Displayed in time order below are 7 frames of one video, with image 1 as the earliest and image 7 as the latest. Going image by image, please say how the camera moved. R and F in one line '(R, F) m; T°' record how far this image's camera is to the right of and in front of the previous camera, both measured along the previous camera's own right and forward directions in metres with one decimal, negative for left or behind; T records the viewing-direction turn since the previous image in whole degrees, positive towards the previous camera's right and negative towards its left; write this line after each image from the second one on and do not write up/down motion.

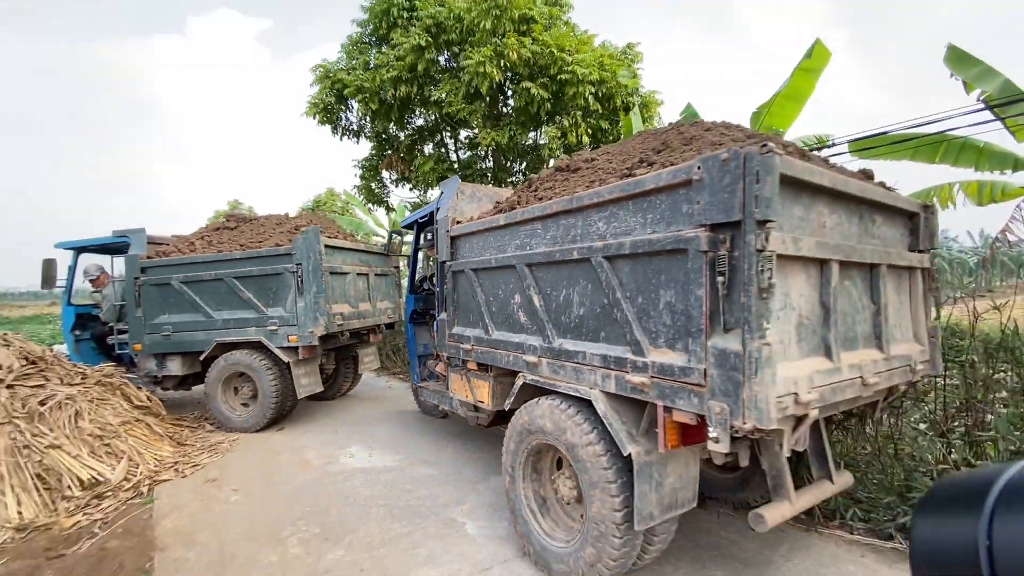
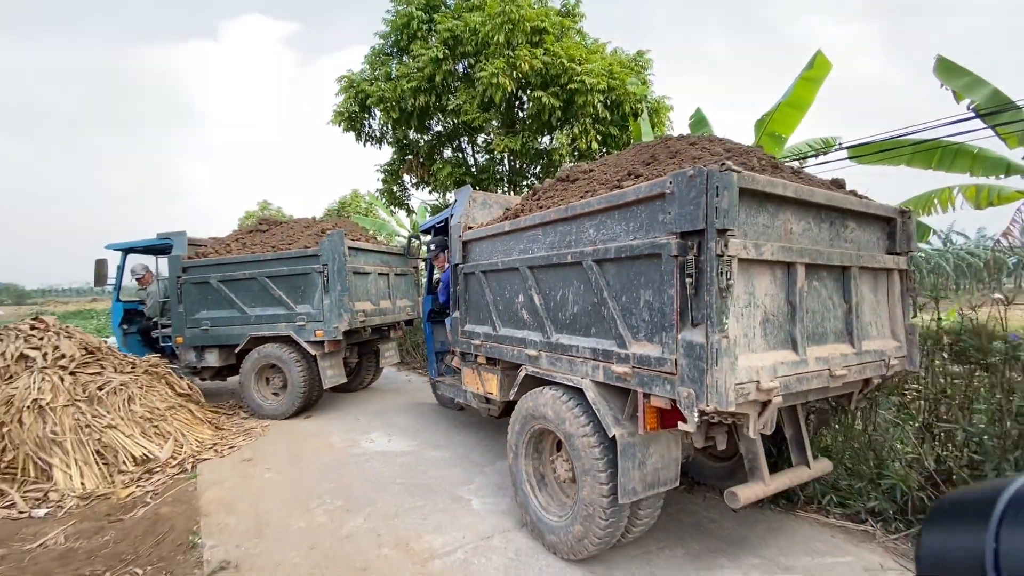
(+0.1, -0.3) m; -3°
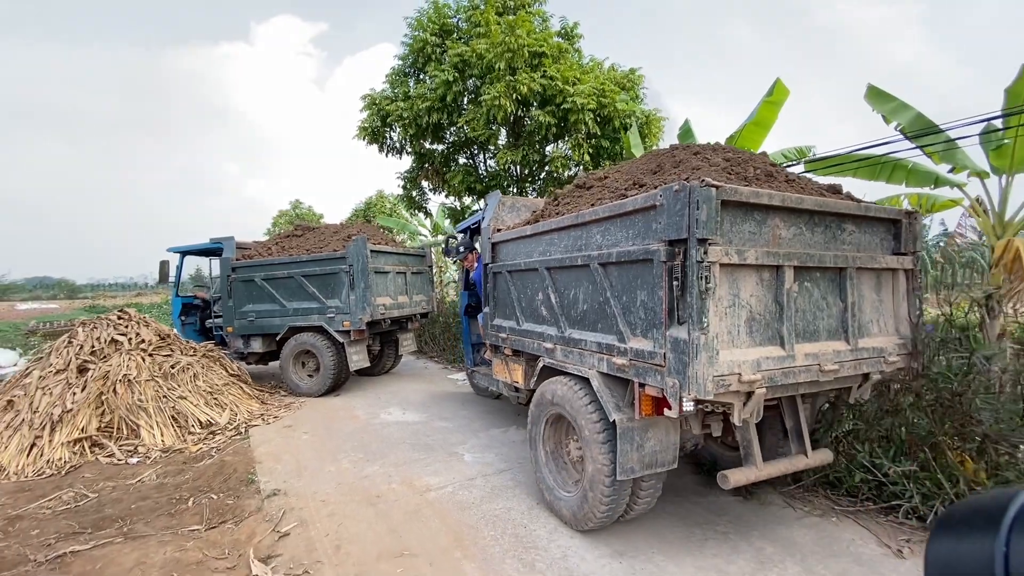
(+0.2, -0.4) m; -6°
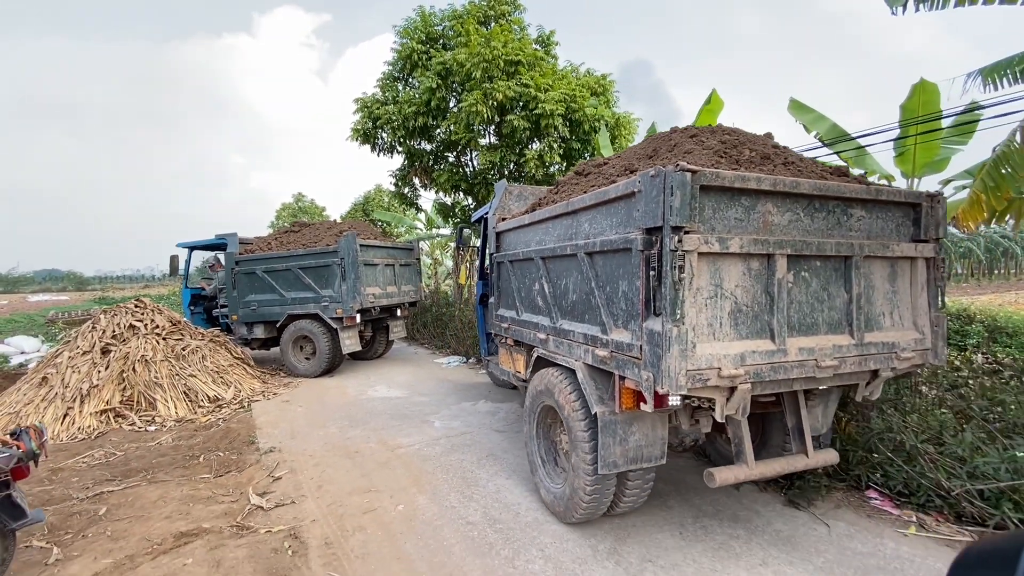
(+0.4, +0.1) m; -5°
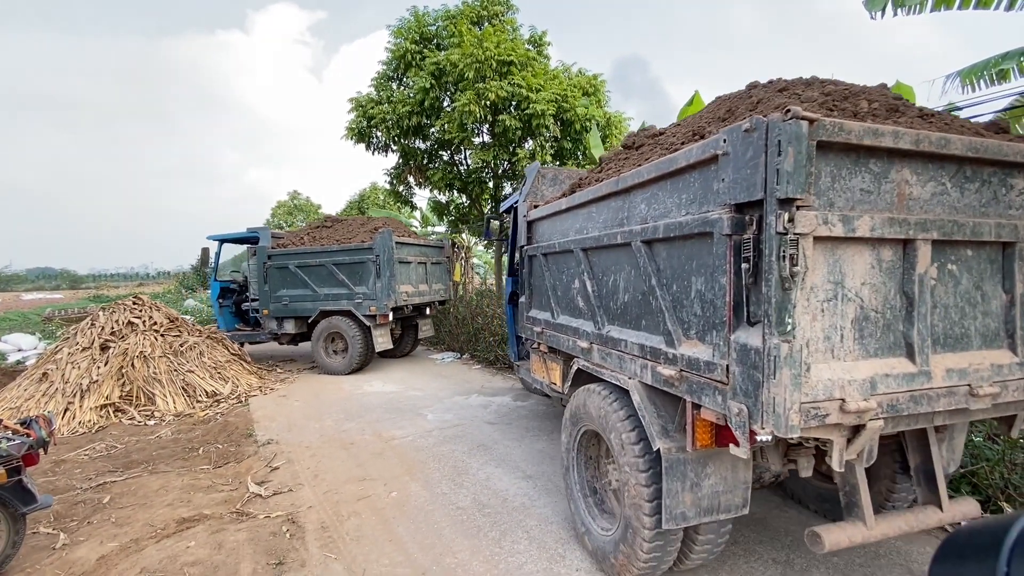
(0.0, +0.6) m; -3°
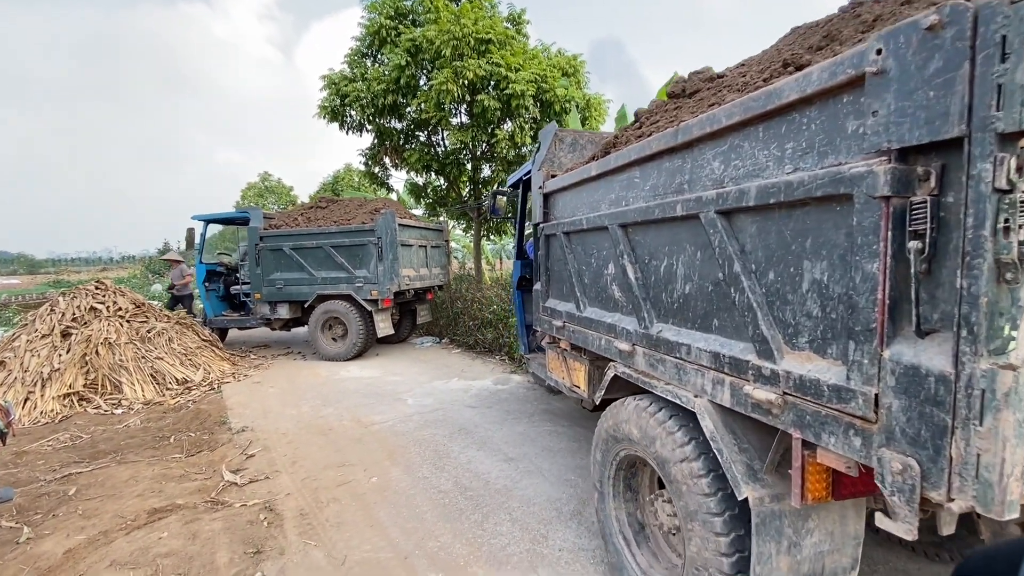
(-0.1, +0.6) m; 0°
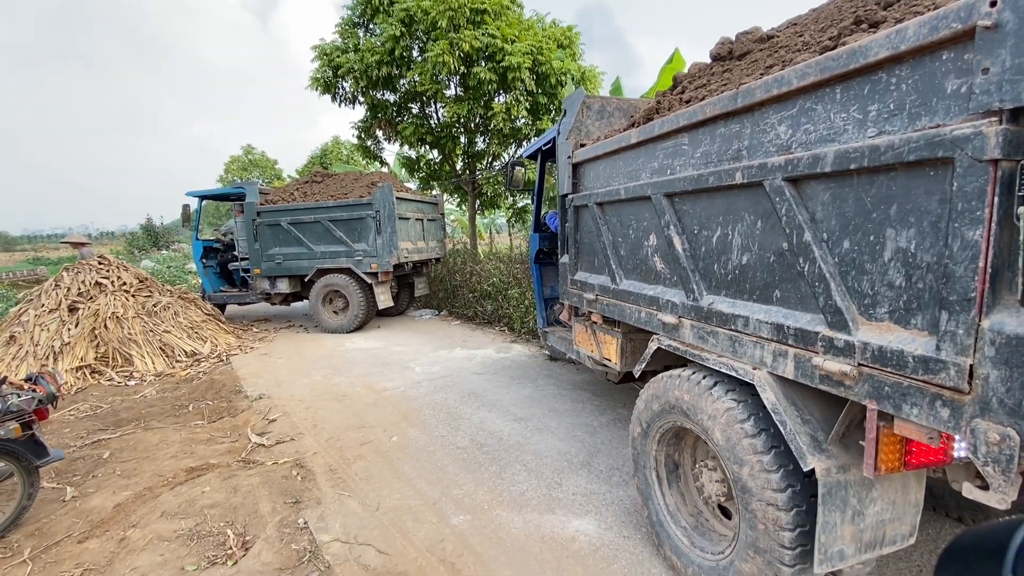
(-0.2, +0.1) m; 0°
